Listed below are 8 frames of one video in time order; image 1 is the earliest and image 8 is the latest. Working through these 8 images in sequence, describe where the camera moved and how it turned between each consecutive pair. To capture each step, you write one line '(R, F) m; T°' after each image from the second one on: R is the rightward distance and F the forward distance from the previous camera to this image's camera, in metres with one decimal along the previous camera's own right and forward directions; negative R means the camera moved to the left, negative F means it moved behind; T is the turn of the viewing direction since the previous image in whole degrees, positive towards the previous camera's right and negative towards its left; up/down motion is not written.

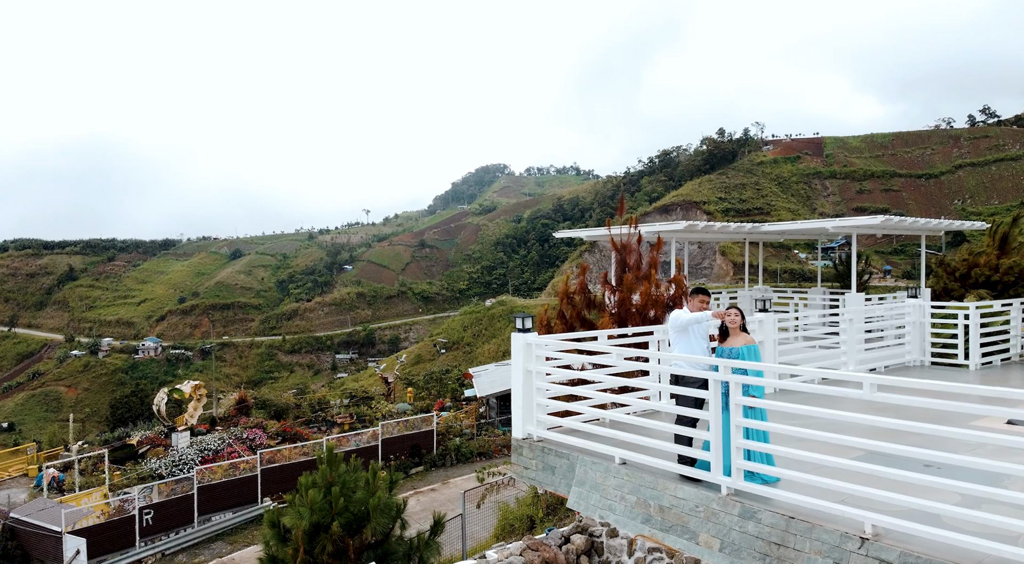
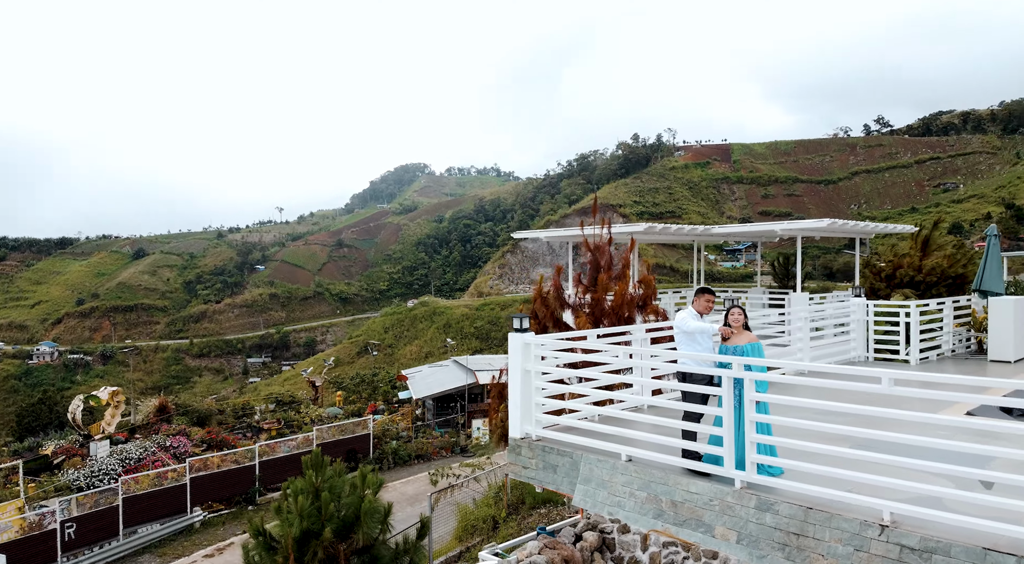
(-0.5, 0.0) m; +5°
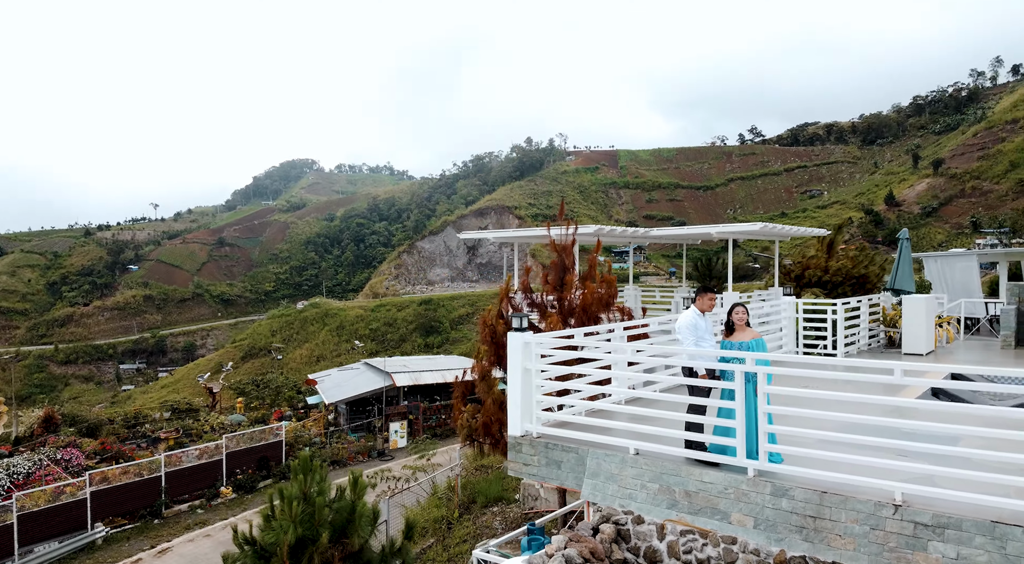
(-0.7, 0.0) m; +7°
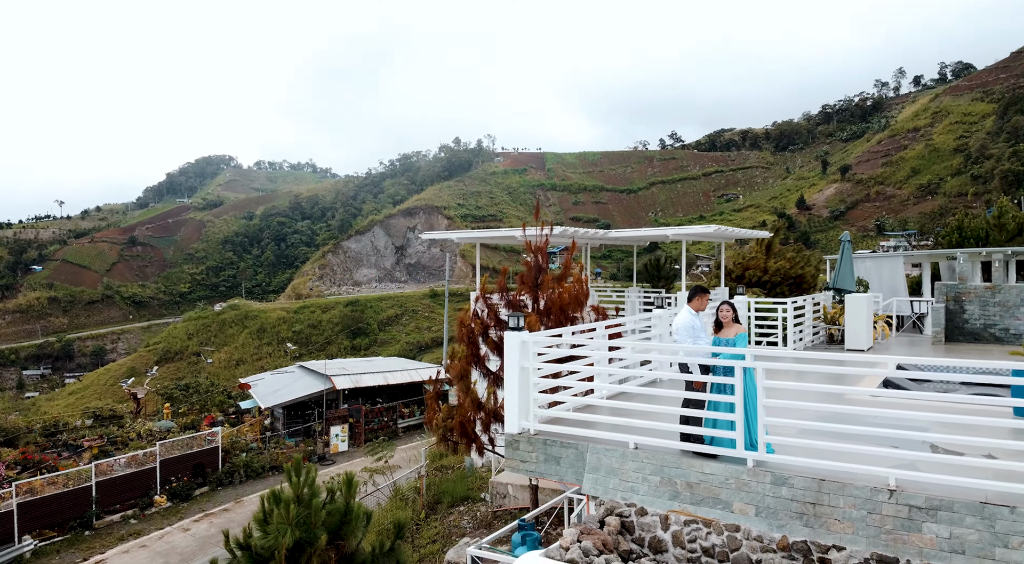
(-0.5, -0.1) m; +5°
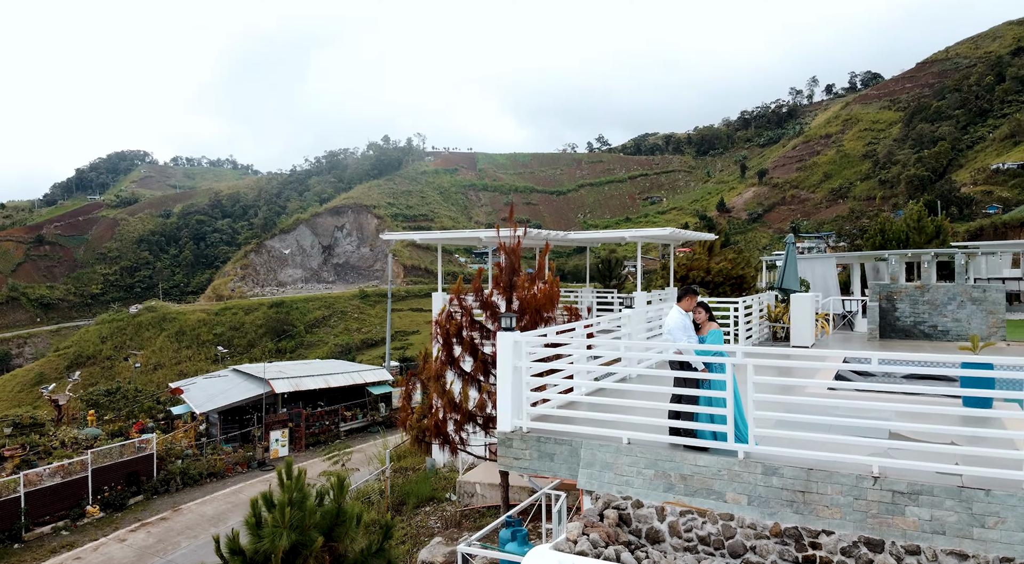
(-0.4, -0.1) m; +5°
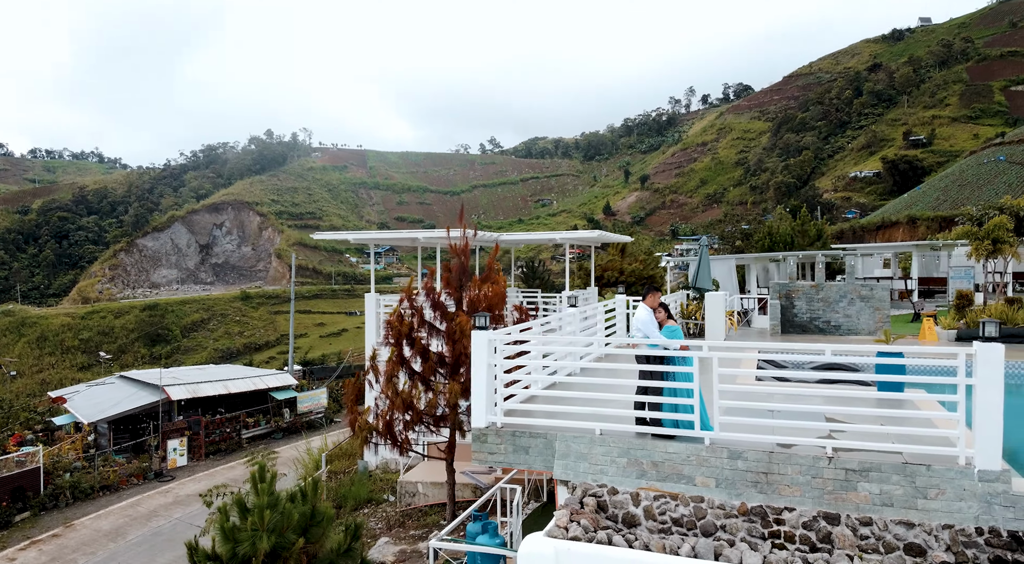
(-0.6, -0.2) m; +7°
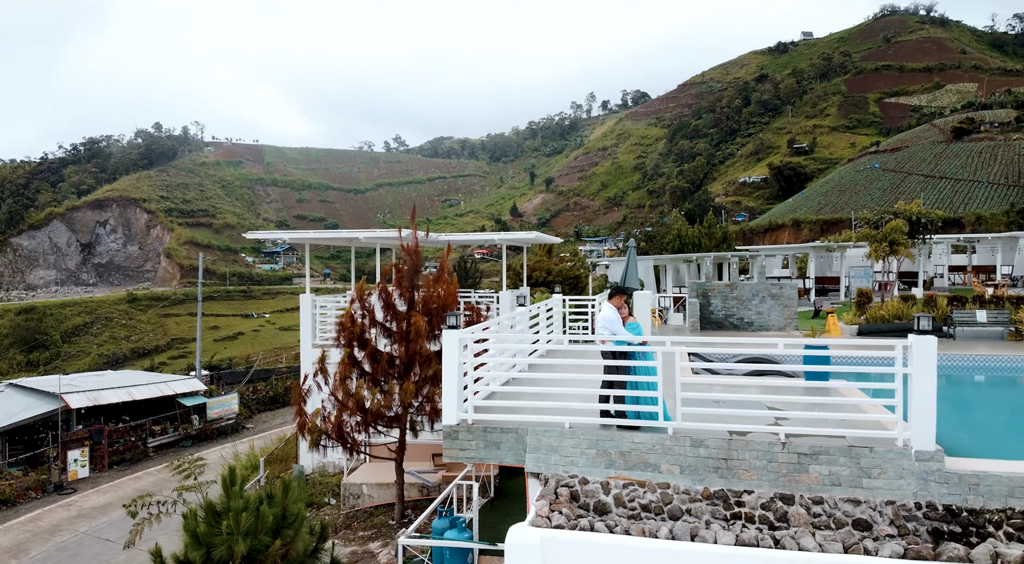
(-0.4, -0.2) m; +6°
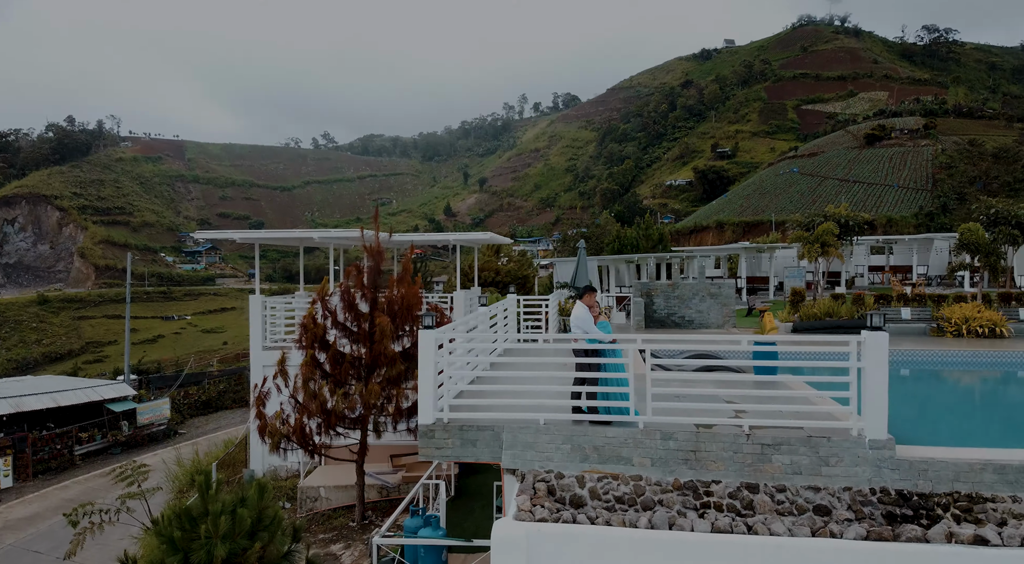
(-0.3, -0.1) m; +5°
